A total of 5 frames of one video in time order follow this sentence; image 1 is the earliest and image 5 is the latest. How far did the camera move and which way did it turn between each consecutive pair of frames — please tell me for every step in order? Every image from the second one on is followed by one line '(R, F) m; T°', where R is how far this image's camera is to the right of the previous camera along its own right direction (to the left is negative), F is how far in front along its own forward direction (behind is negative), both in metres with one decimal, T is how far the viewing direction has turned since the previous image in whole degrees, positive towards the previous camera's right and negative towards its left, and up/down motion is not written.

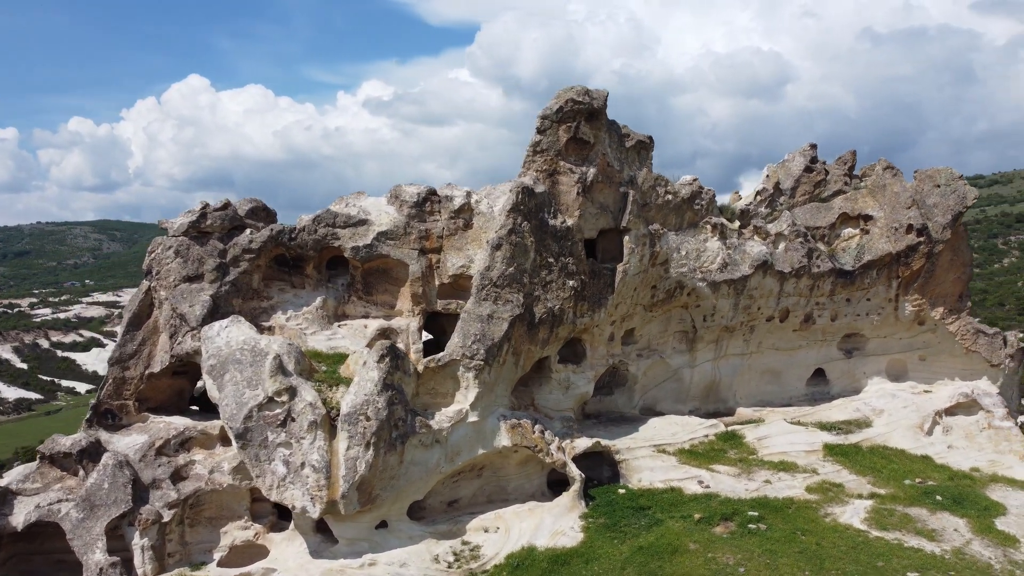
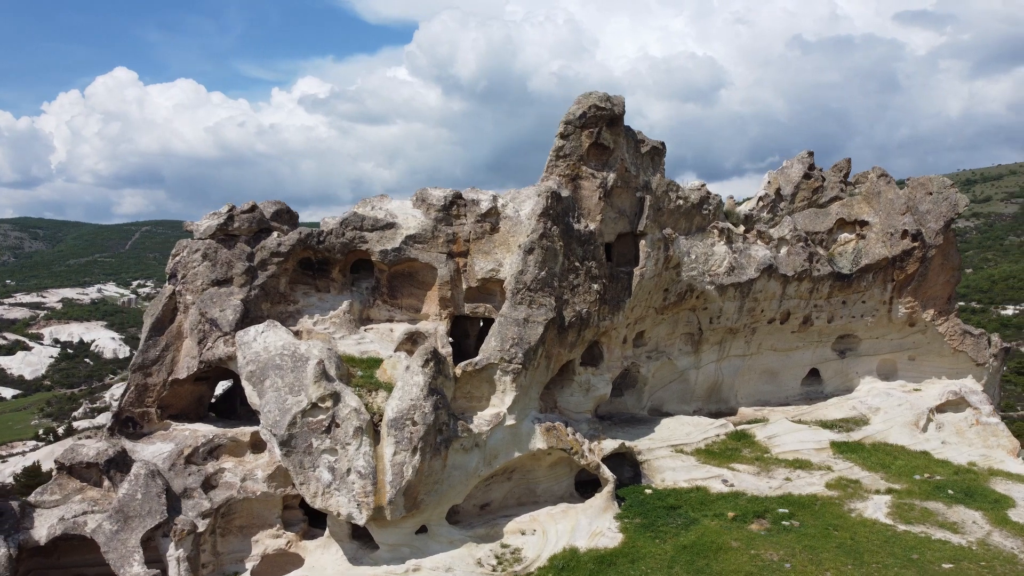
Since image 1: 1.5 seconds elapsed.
(-1.7, 0.0) m; +4°
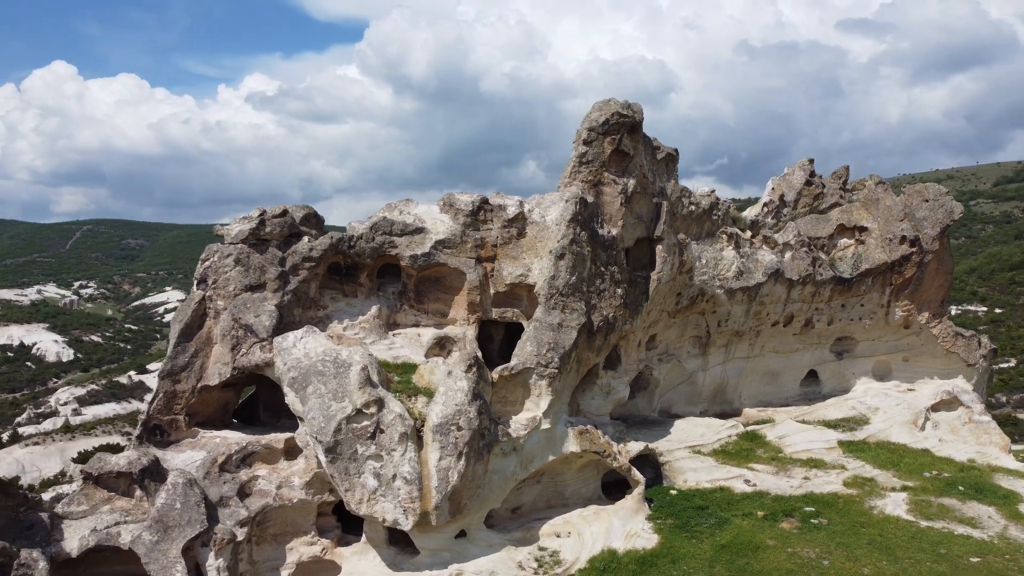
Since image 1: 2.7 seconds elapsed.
(-1.4, -0.1) m; +3°
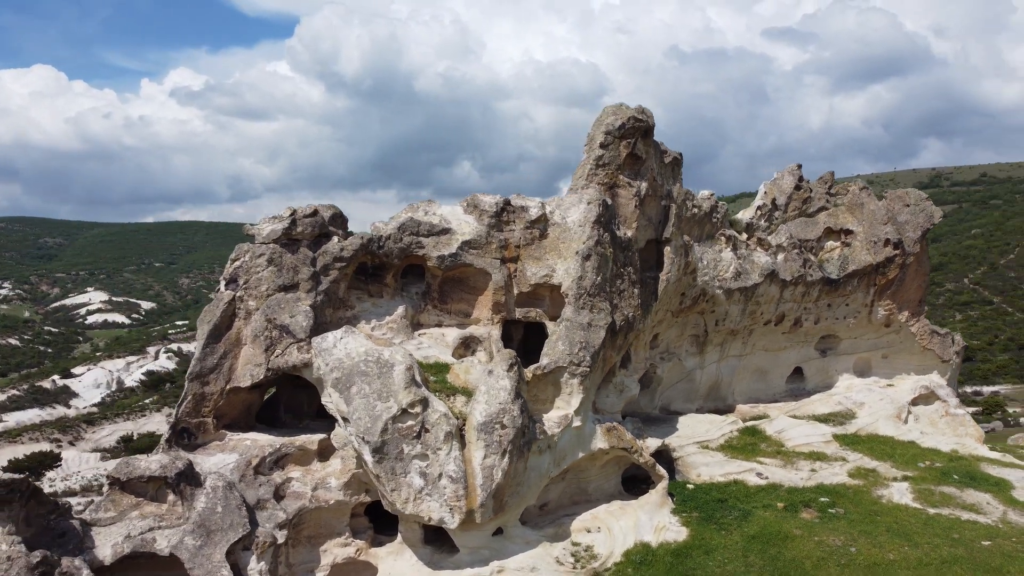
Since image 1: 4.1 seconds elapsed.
(-1.7, -0.1) m; +5°
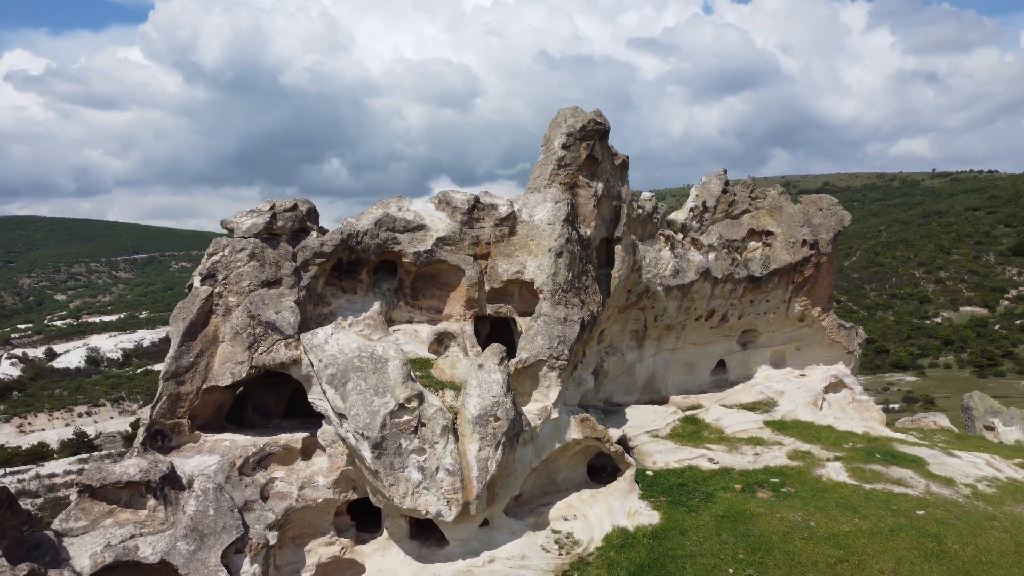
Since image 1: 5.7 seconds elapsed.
(-1.9, -0.1) m; +9°
